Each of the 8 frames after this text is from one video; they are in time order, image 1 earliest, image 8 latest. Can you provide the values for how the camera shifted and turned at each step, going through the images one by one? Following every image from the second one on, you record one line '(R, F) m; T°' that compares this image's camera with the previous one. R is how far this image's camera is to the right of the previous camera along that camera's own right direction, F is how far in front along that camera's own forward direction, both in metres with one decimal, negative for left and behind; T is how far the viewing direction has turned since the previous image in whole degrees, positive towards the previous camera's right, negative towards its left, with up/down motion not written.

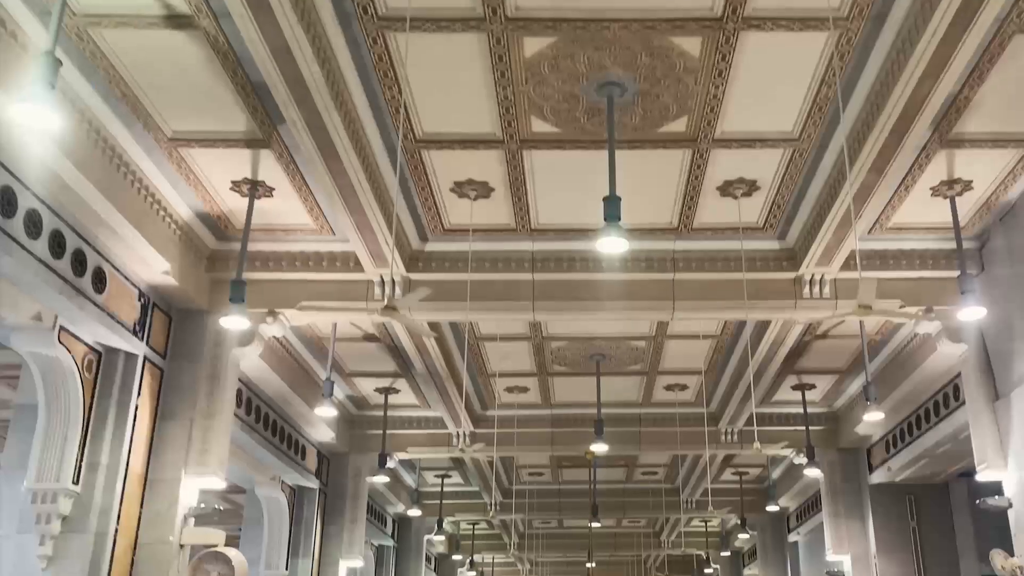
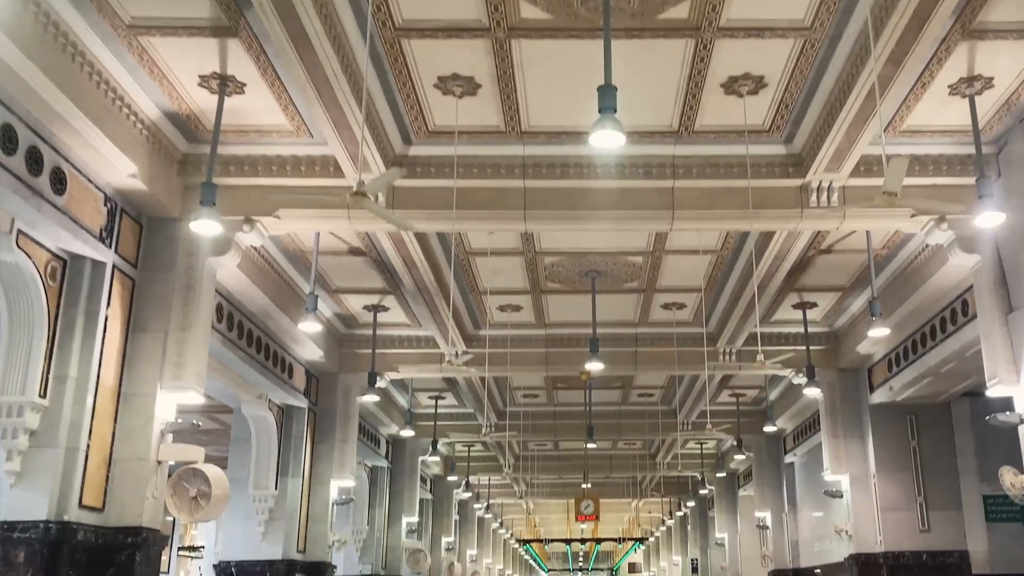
(+0.1, +0.4) m; 0°
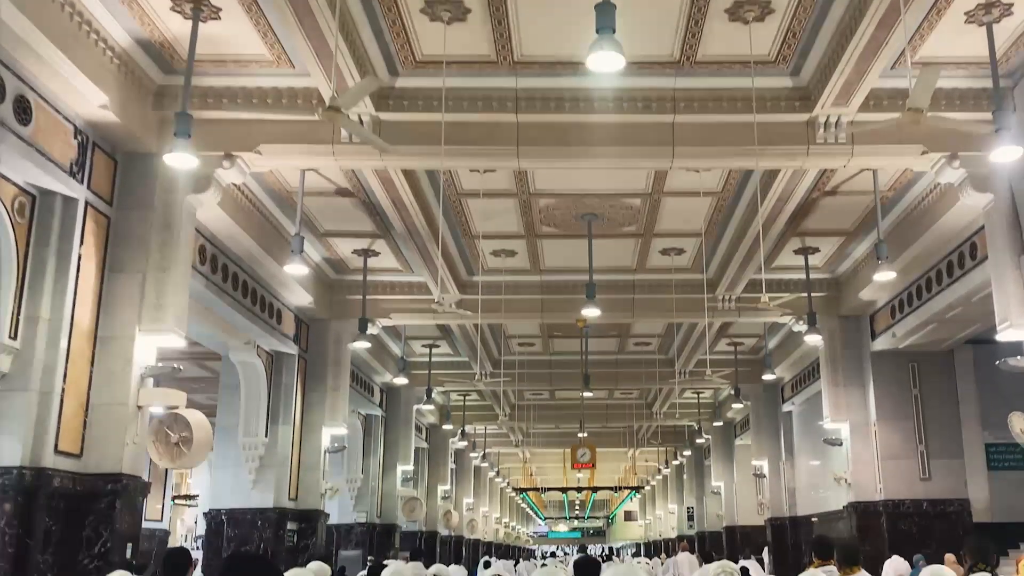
(0.0, +0.3) m; 0°
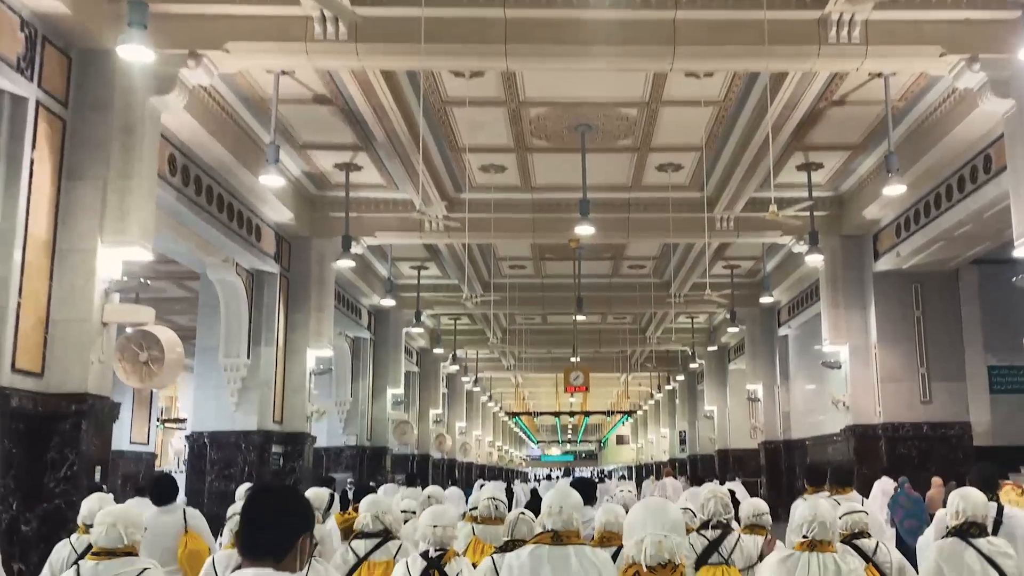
(+0.1, +0.4) m; 0°
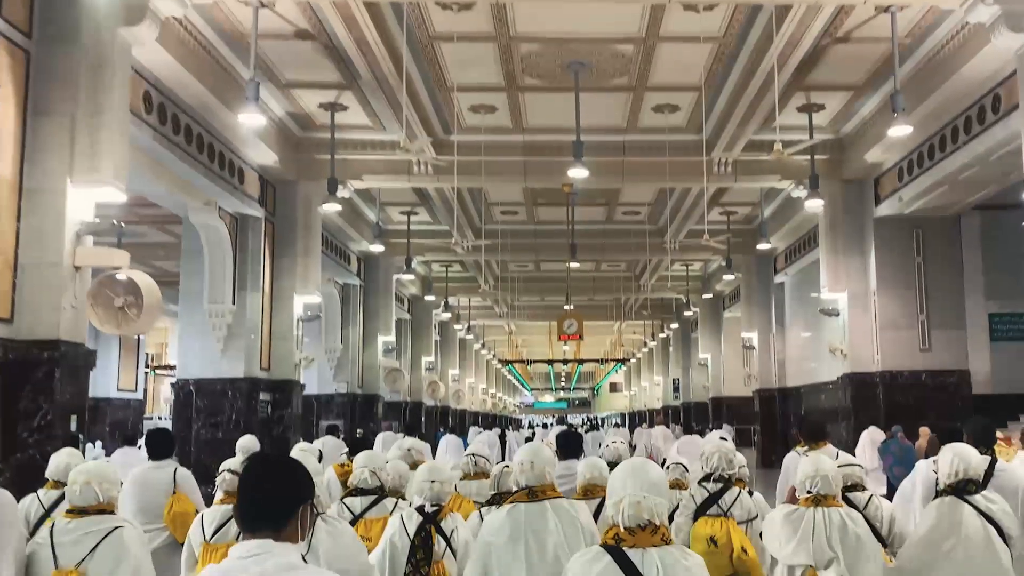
(0.0, +0.3) m; 0°
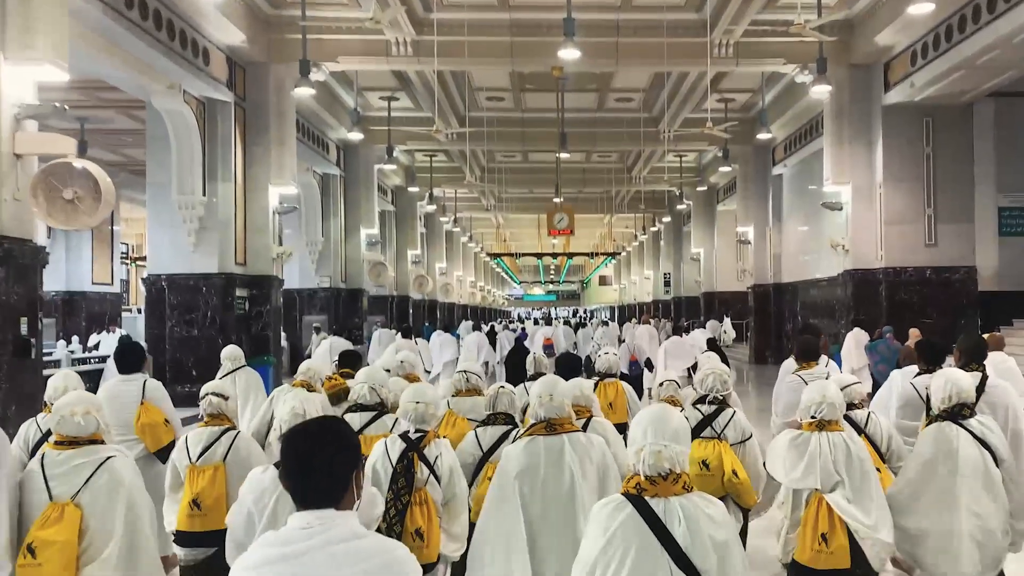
(0.0, +0.5) m; +1°
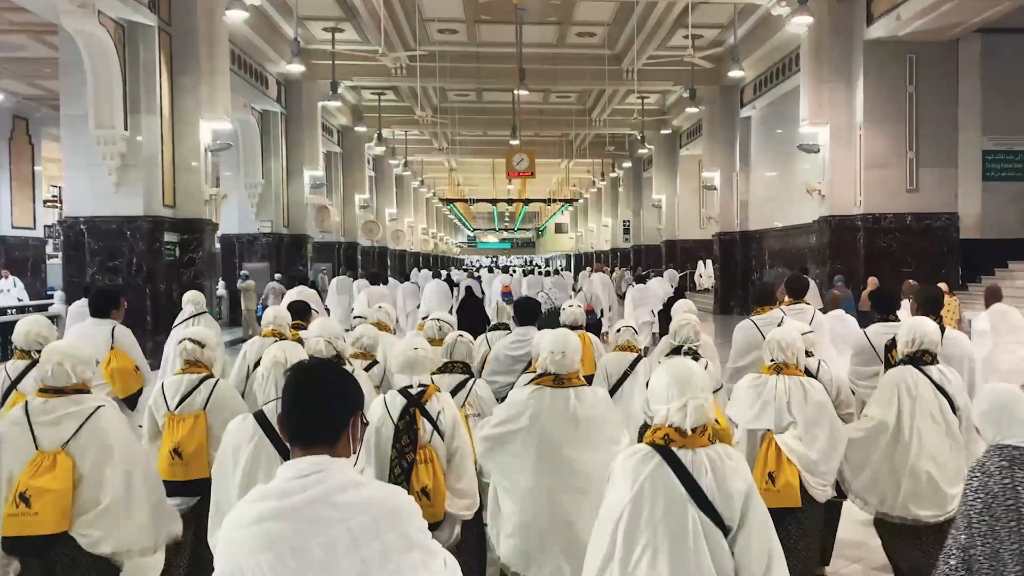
(0.0, +0.8) m; +3°
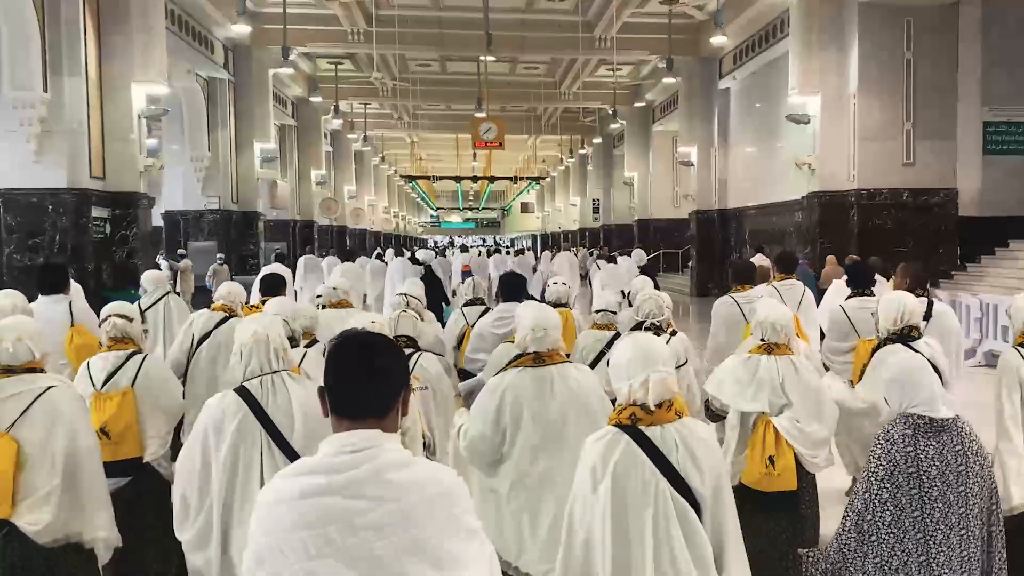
(0.0, +0.8) m; +2°
